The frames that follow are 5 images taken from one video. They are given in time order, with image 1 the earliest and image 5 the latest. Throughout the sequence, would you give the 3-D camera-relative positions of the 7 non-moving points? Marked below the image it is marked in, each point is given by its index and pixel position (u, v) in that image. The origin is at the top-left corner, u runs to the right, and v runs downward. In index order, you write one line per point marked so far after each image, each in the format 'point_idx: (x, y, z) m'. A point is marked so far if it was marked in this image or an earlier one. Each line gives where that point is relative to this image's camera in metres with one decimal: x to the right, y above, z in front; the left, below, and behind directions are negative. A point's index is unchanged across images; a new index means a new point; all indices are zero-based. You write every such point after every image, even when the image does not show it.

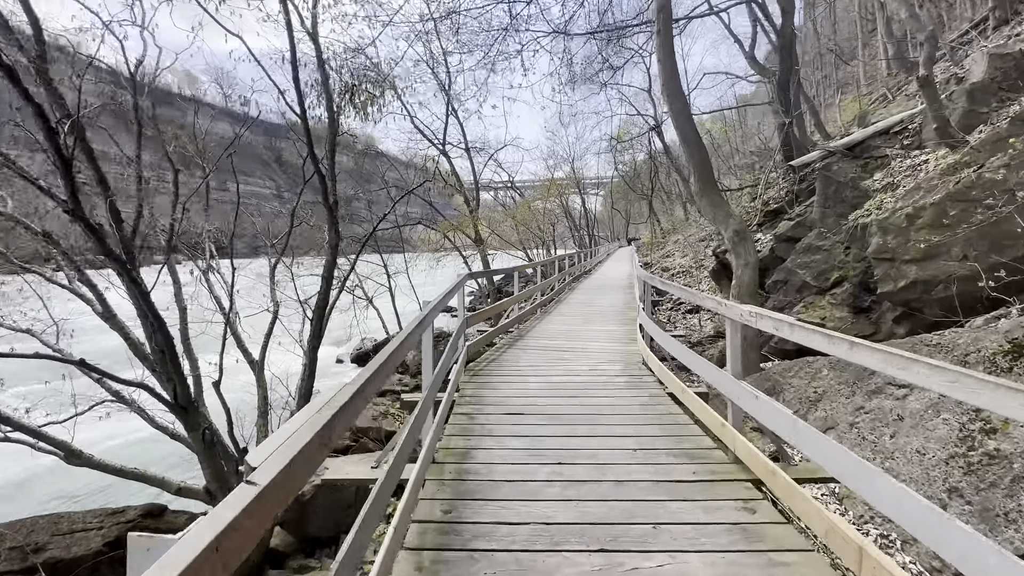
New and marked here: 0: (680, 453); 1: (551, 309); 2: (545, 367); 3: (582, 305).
0: (+1.0, -1.0, +2.8) m
1: (+0.9, -0.5, +9.4) m
2: (+0.4, -0.8, +5.0) m
3: (+1.5, -0.4, +9.9) m
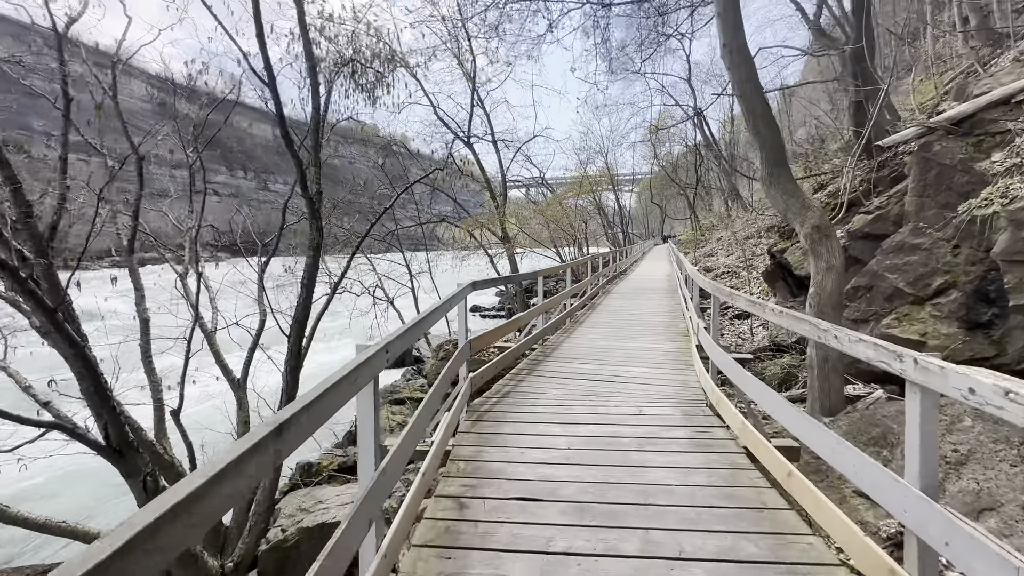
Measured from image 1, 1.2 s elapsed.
0: (+1.0, -1.1, +1.7) m
1: (+1.4, -0.6, +8.3) m
2: (+0.5, -0.9, +3.9) m
3: (+2.0, -0.5, +8.8) m
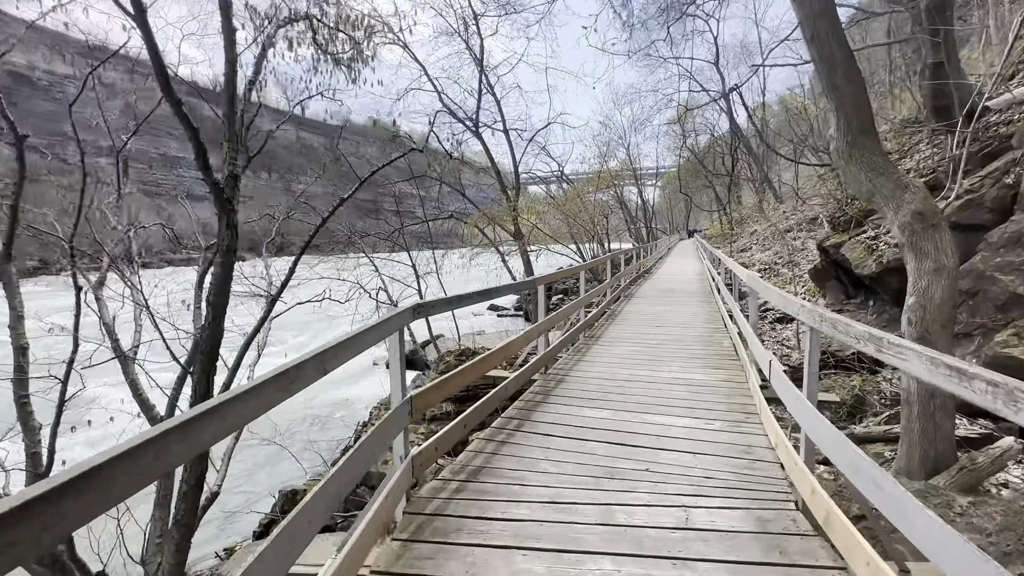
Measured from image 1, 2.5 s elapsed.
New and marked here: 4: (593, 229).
0: (+0.8, -1.2, +0.5) m
1: (+1.5, -0.6, +7.1) m
2: (+0.4, -1.0, +2.8) m
3: (+2.1, -0.5, +7.5) m
4: (+3.4, +2.5, +19.2) m
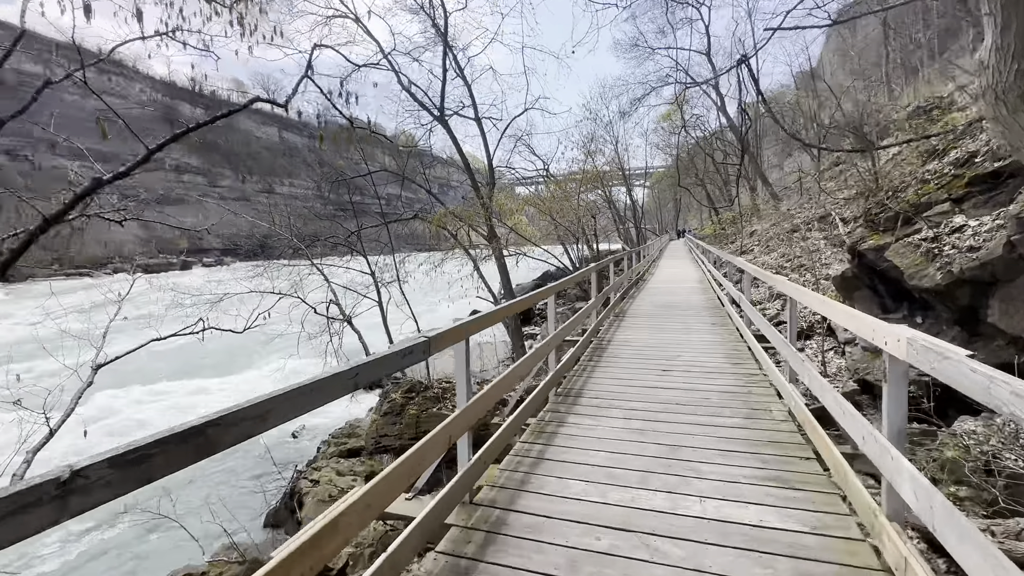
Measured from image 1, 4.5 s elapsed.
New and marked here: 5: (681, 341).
0: (+0.4, -1.4, -1.3) m
1: (+0.9, -0.9, +5.3) m
2: (0.0, -1.2, +0.9) m
3: (+1.6, -0.8, +5.7) m
4: (+2.5, +2.2, +17.5) m
5: (+2.3, -0.7, +6.6) m
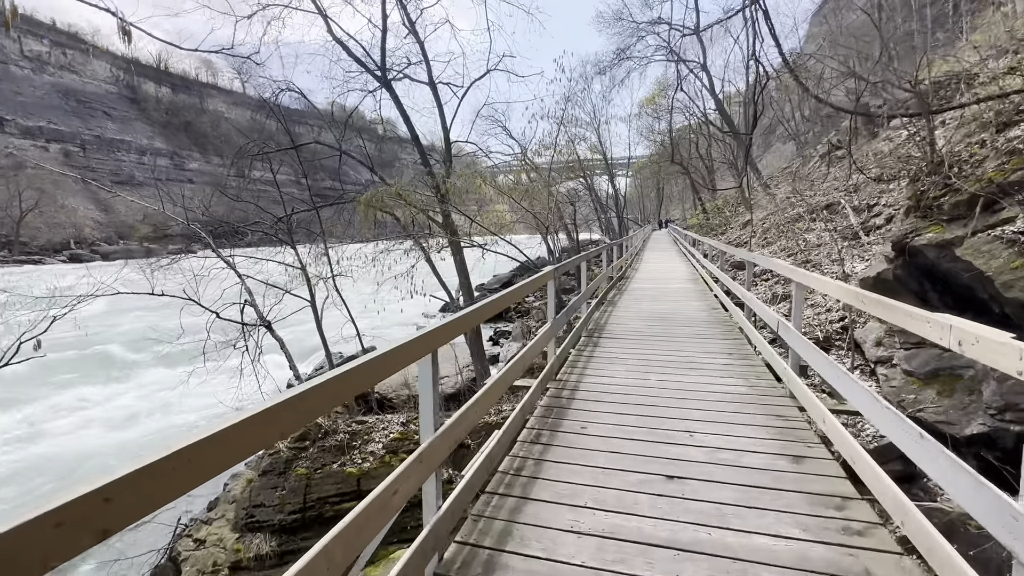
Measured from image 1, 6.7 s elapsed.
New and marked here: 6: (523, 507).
0: (0.0, -1.7, -3.3) m
1: (+0.3, -1.0, +3.4) m
2: (-0.5, -1.5, -1.0) m
3: (+0.9, -0.9, +3.8) m
4: (+1.4, +2.4, +15.6) m
5: (+1.6, -0.8, +4.7) m
6: (+0.1, -1.1, +2.5) m
